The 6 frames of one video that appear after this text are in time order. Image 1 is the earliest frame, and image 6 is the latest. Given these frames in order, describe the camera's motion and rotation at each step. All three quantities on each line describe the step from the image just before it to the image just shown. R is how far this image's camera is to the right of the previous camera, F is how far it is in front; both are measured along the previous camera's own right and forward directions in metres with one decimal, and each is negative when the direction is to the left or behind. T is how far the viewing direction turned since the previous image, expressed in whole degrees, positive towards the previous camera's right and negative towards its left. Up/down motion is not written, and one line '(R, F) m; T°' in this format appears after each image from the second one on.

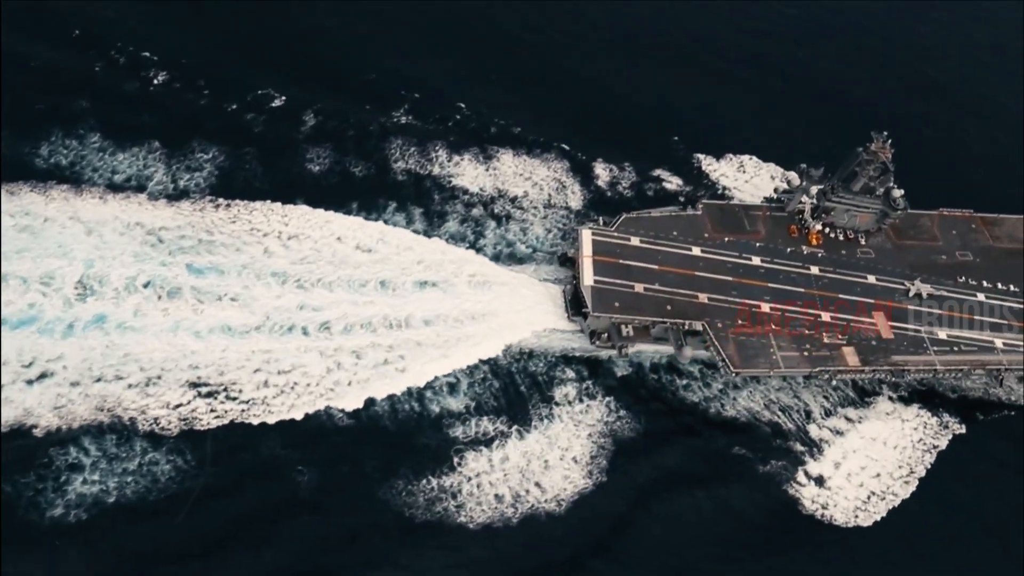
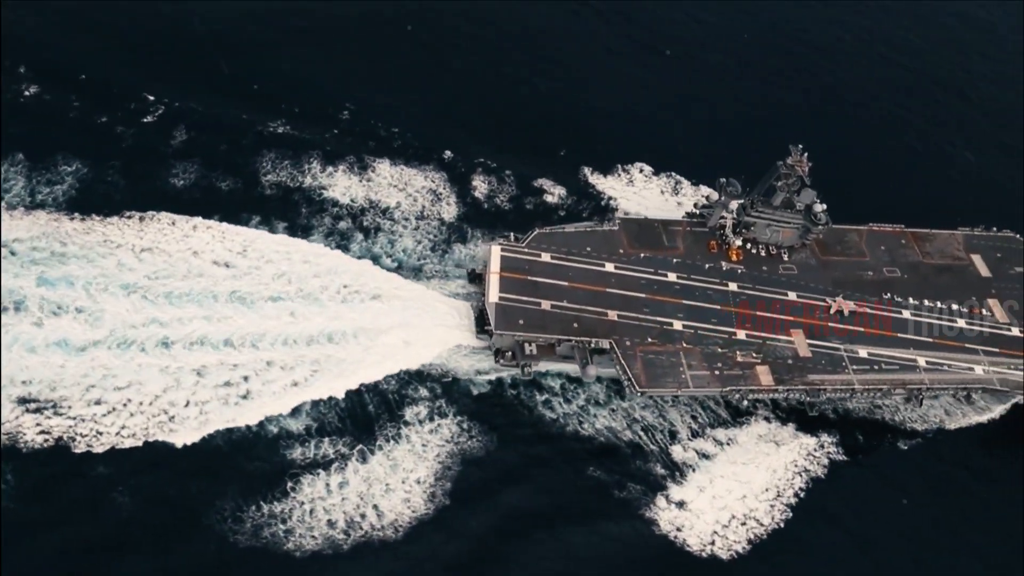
(+9.6, +2.3) m; -1°
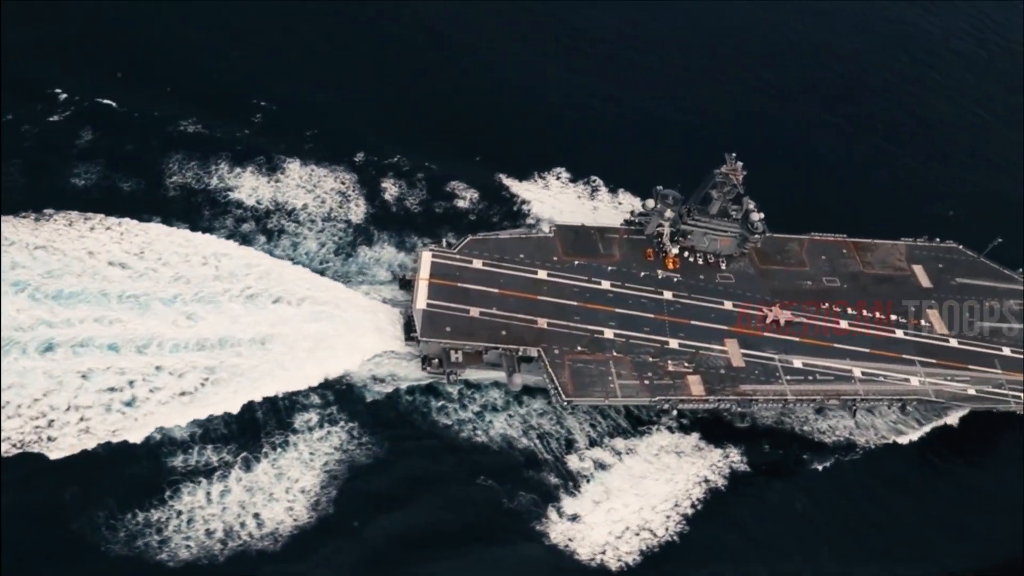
(+5.9, +1.4) m; 0°
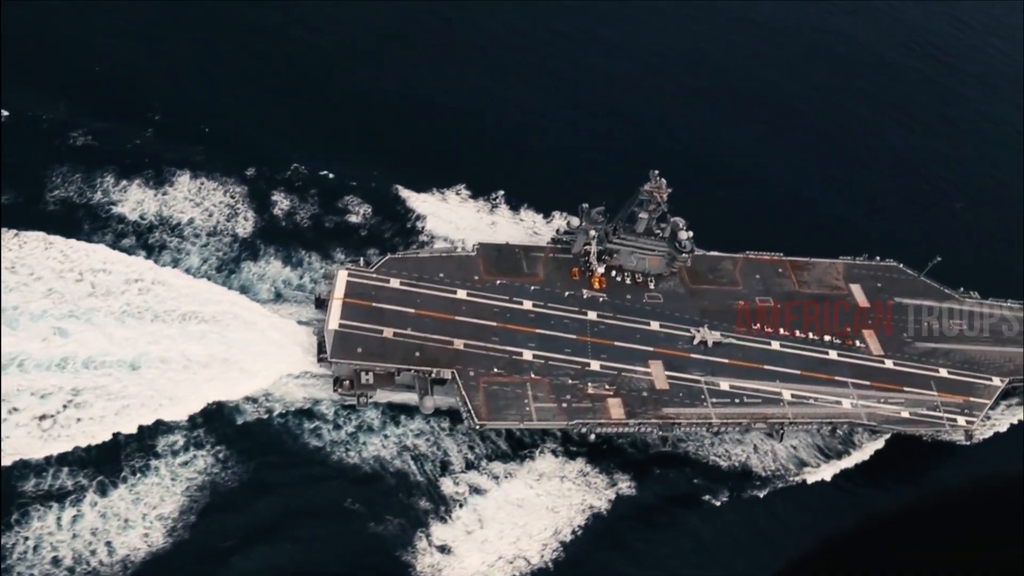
(+6.8, +2.4) m; 0°
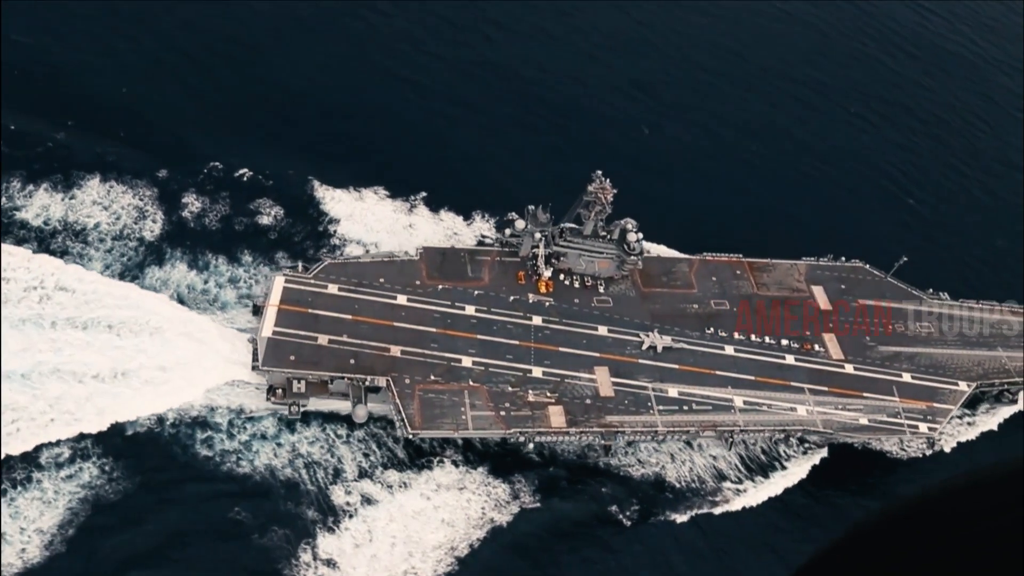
(+6.5, +2.5) m; -2°
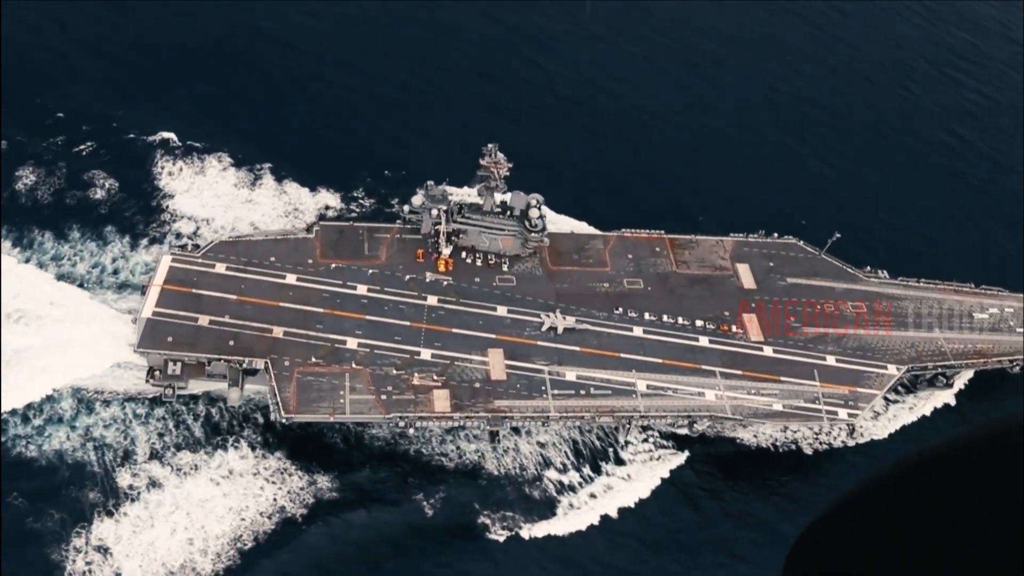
(+12.1, +4.2) m; -3°
